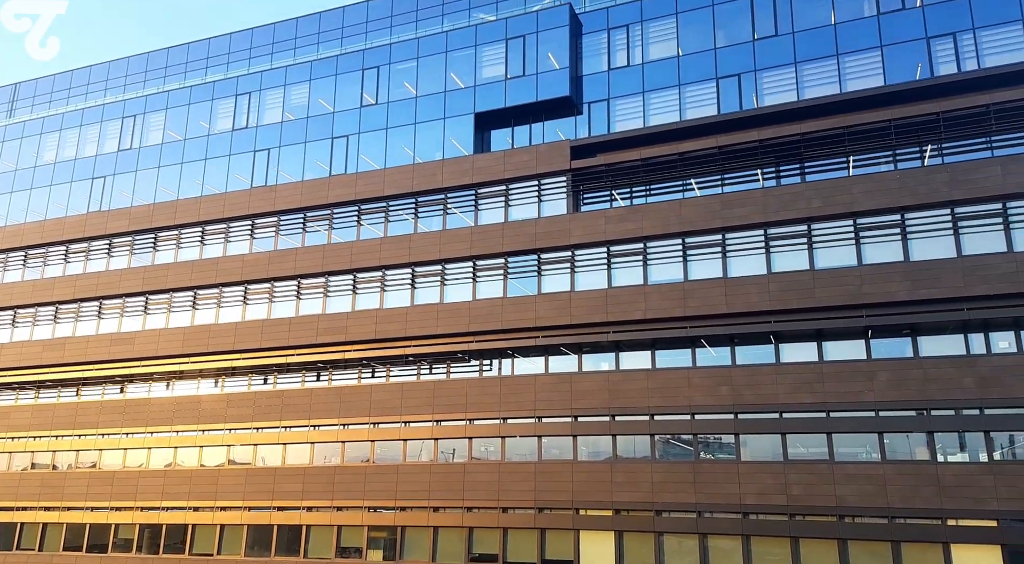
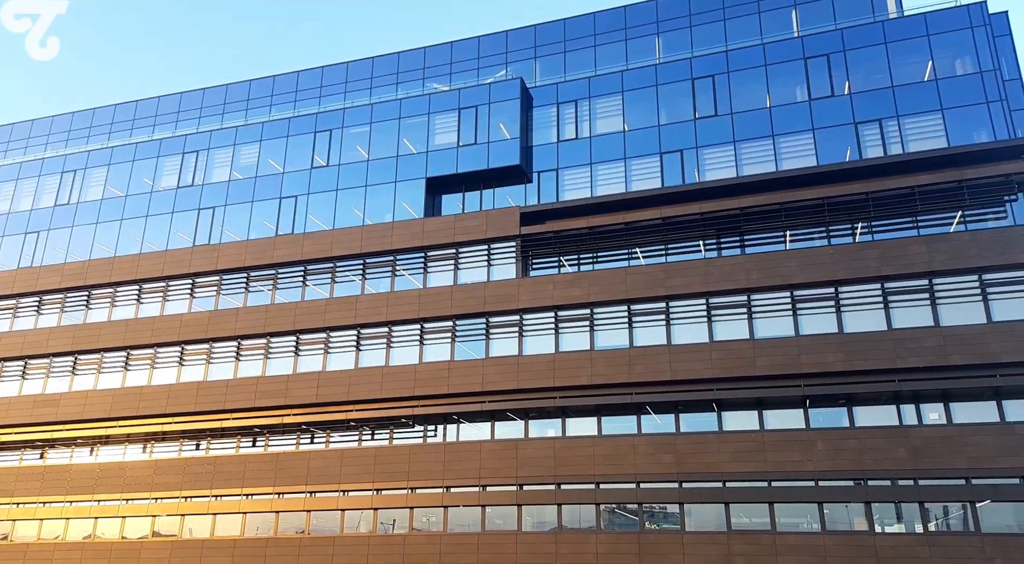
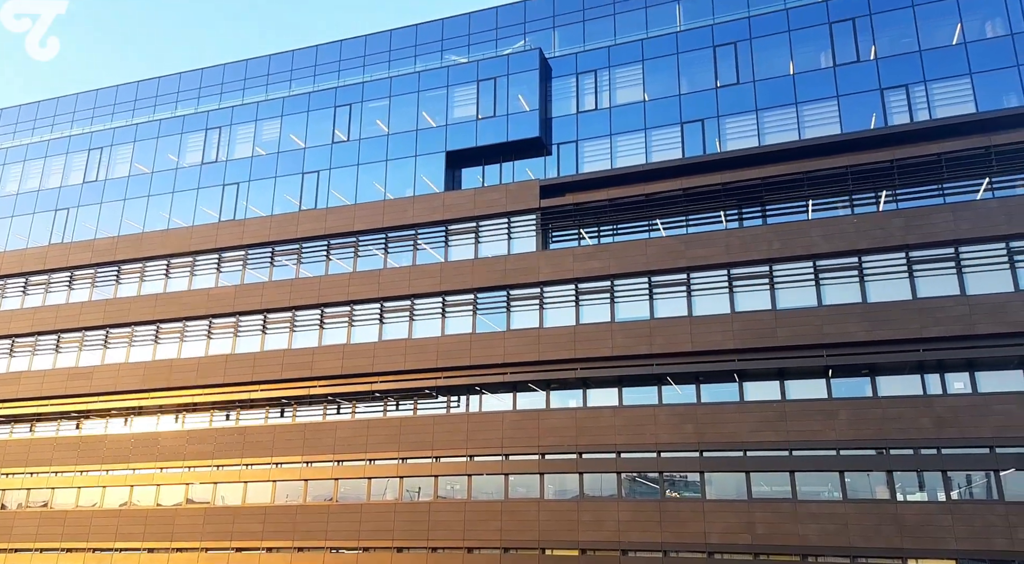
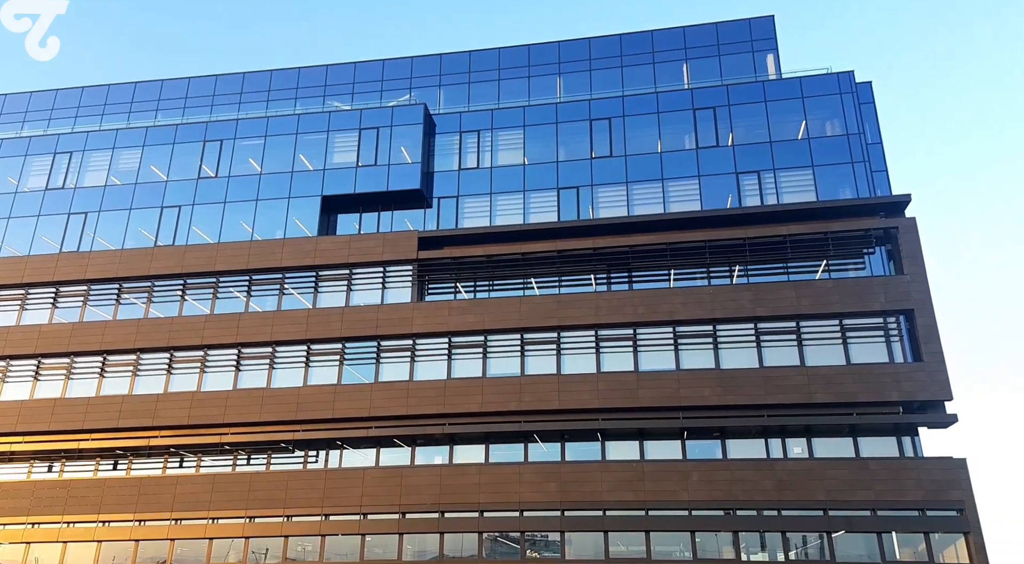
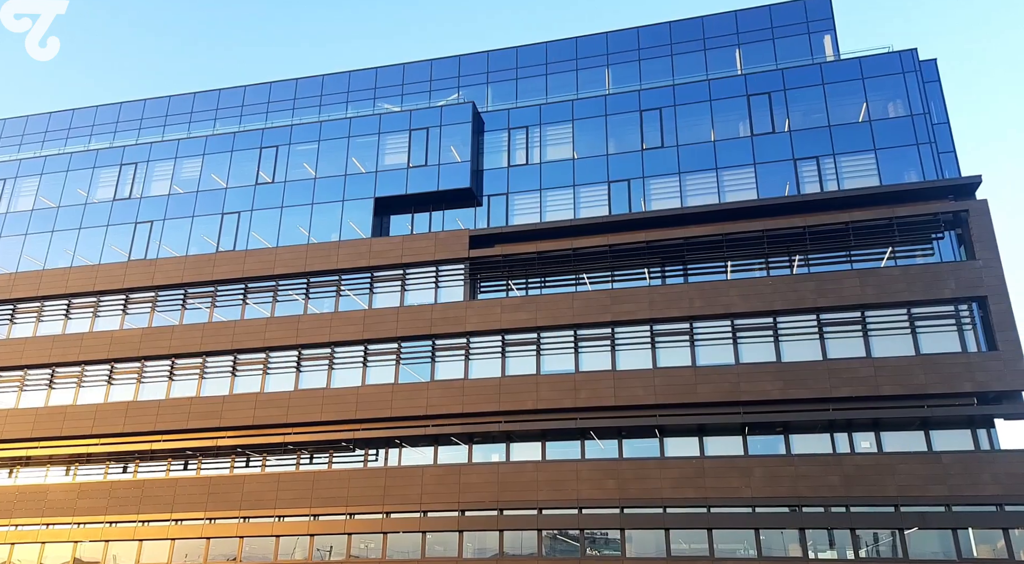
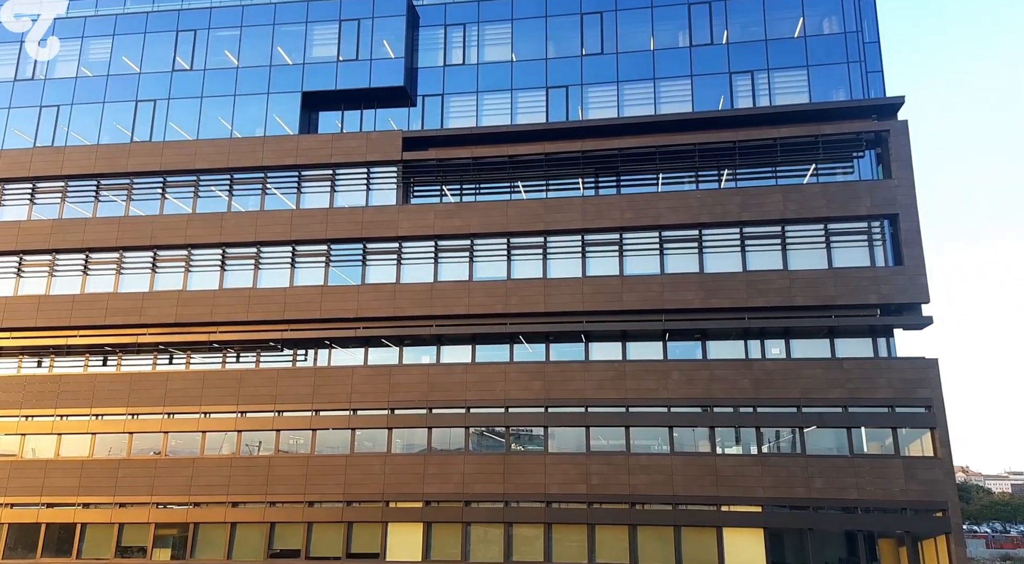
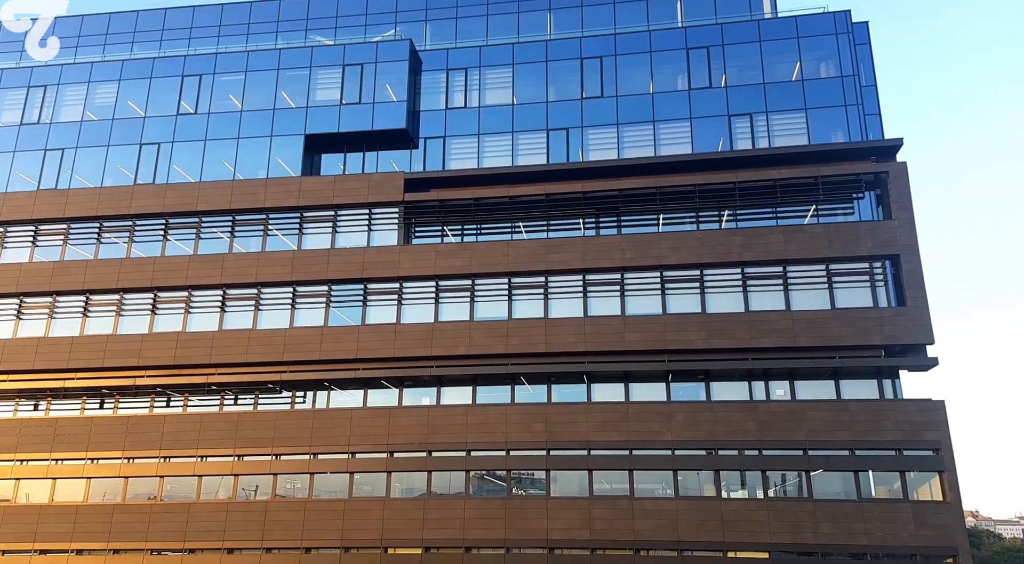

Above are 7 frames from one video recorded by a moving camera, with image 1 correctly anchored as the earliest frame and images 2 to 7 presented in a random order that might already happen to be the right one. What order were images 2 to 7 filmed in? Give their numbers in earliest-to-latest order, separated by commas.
3, 2, 5, 4, 7, 6
